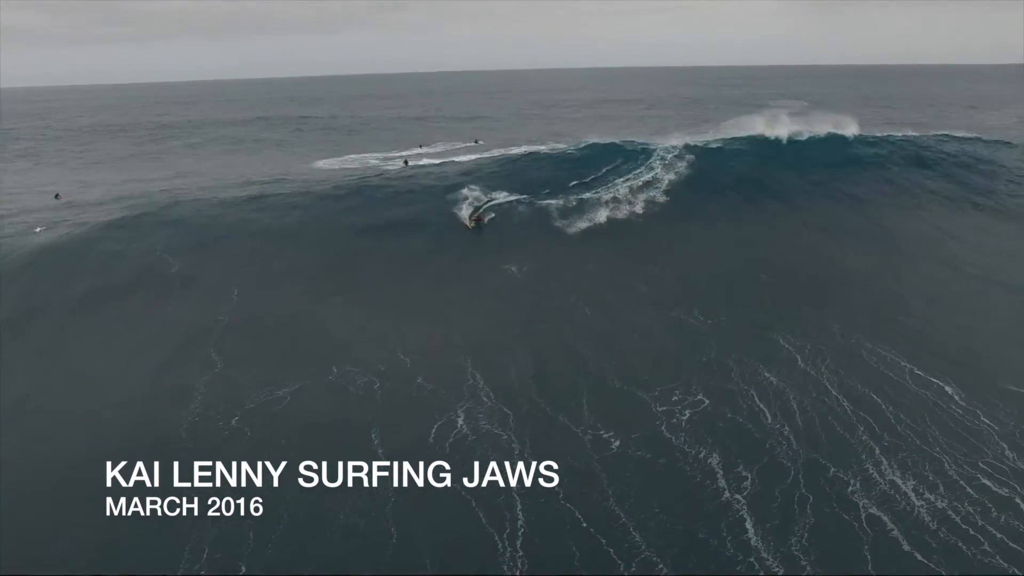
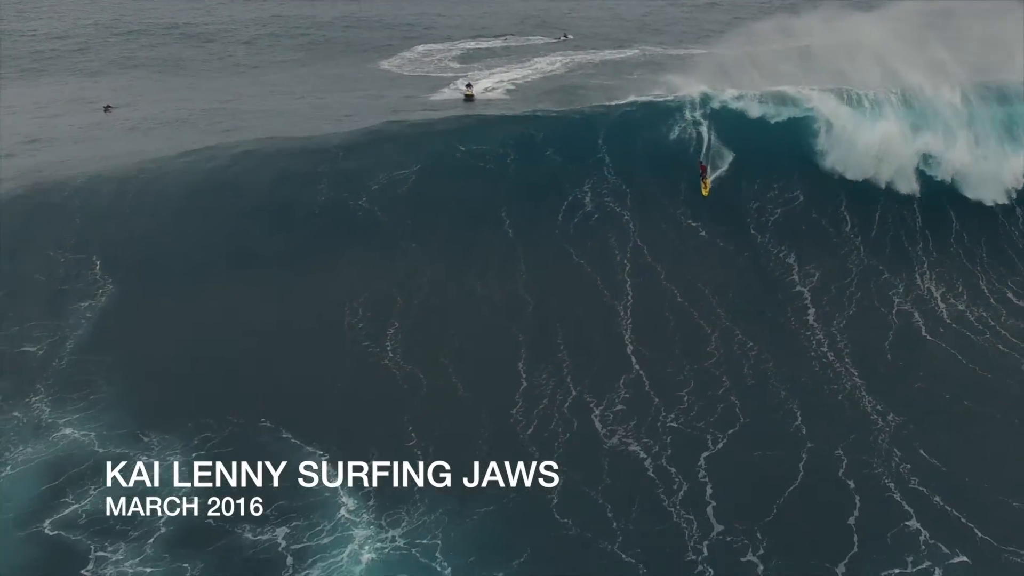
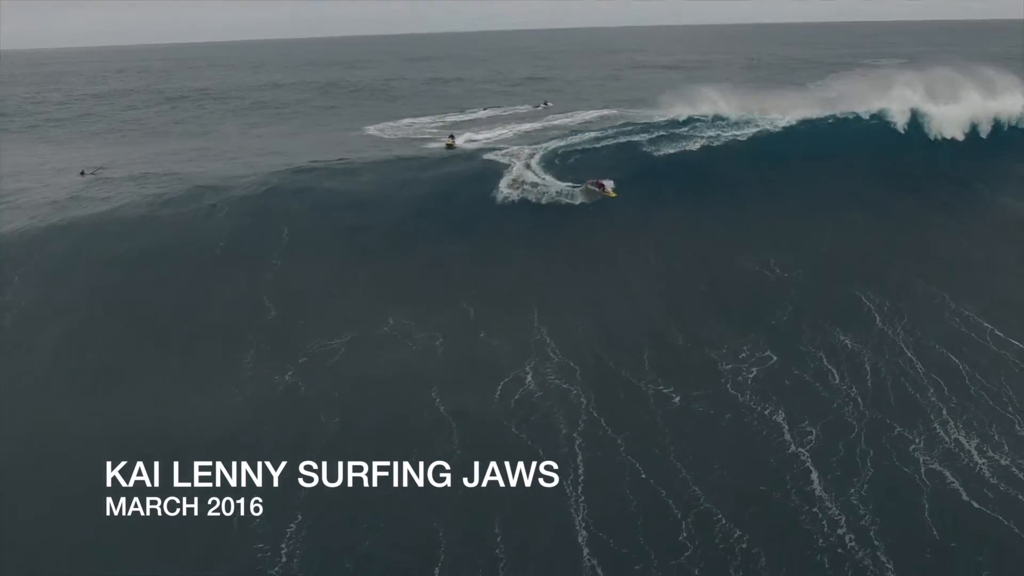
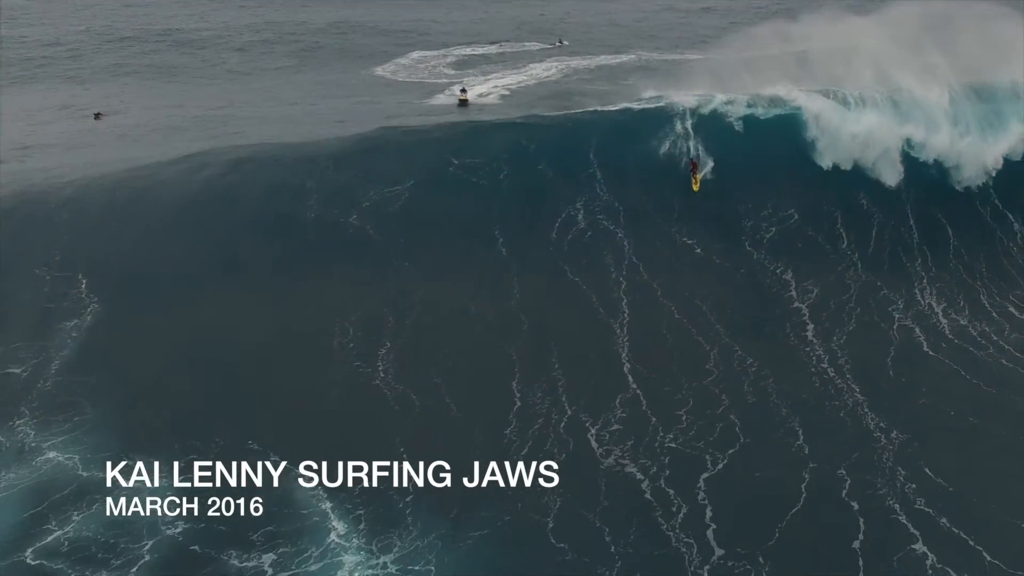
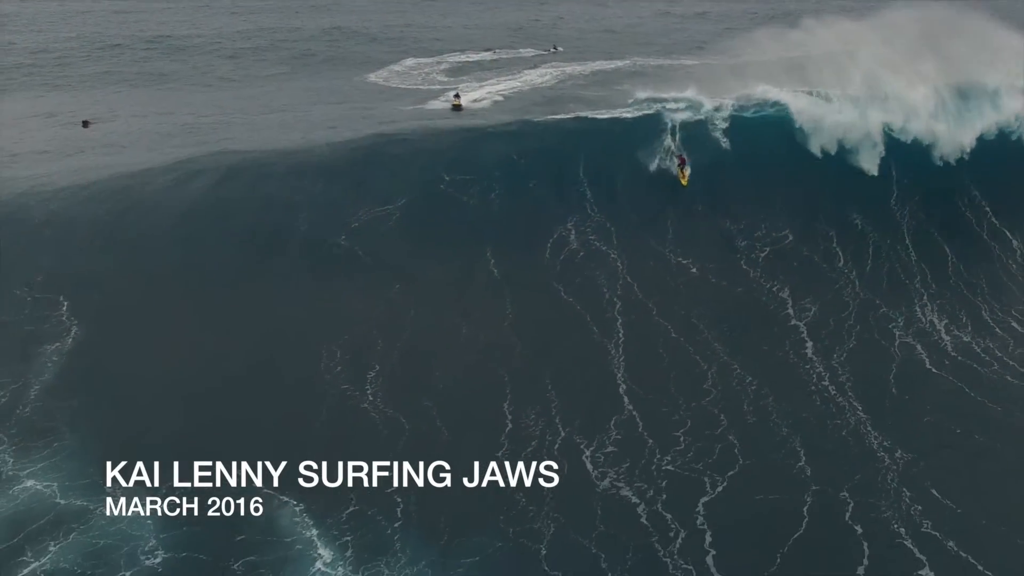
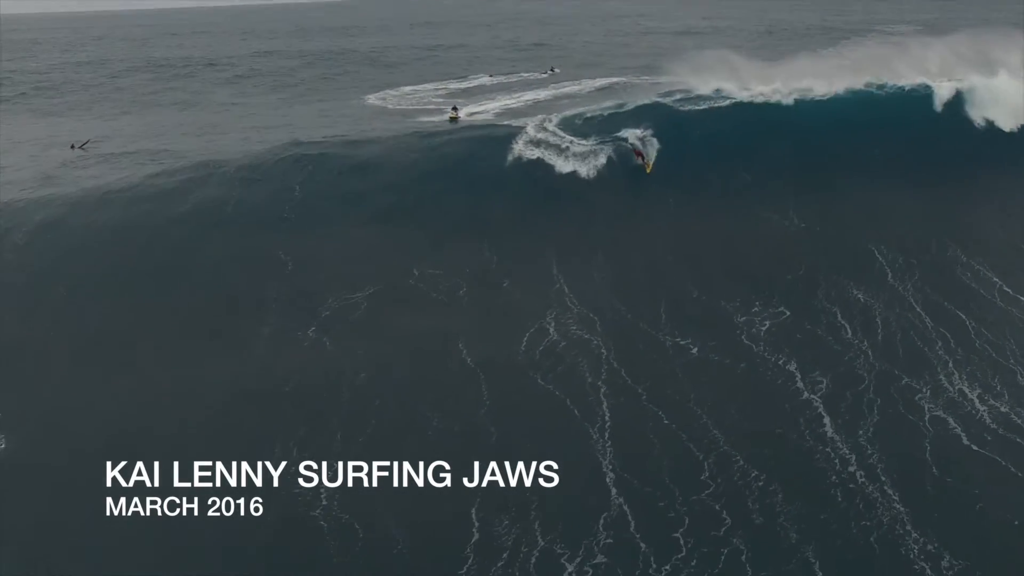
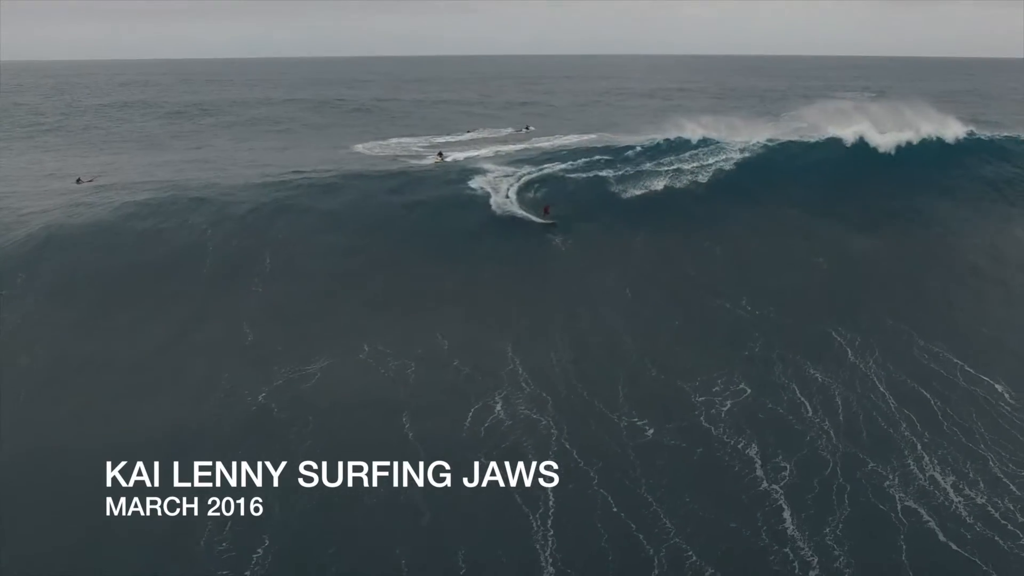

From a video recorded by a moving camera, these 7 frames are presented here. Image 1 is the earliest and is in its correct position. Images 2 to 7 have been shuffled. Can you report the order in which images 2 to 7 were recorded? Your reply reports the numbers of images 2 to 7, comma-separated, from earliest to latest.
7, 3, 6, 5, 4, 2
